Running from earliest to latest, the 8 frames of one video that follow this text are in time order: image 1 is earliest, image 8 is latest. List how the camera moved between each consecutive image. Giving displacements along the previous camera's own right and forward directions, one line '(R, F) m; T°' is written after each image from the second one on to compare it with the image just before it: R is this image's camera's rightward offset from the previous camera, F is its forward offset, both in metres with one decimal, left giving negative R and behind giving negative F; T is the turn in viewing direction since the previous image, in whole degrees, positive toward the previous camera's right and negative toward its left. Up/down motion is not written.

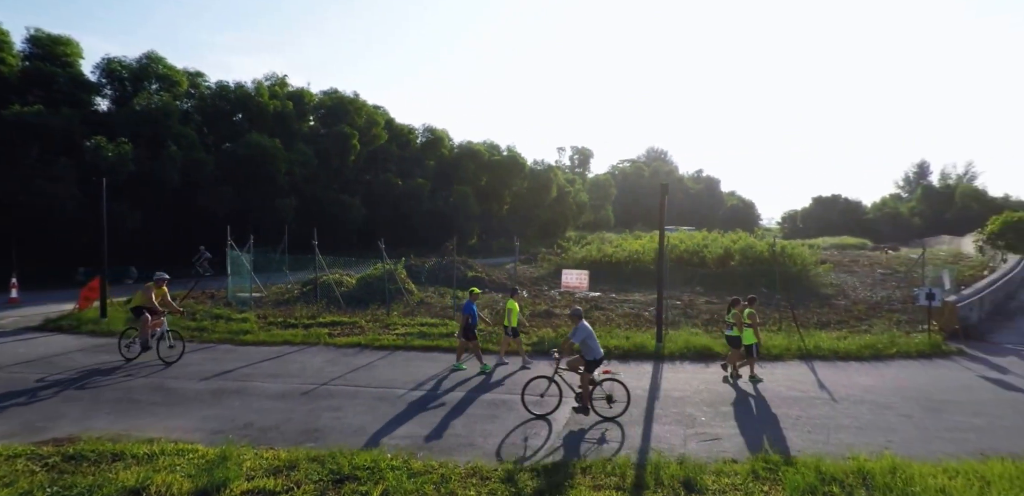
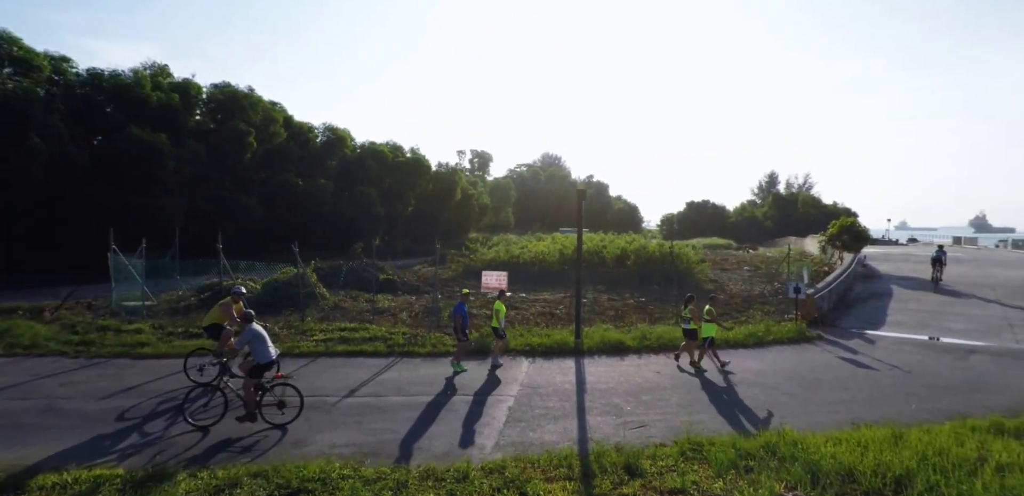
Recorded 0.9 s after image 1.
(-0.4, -0.1) m; +10°
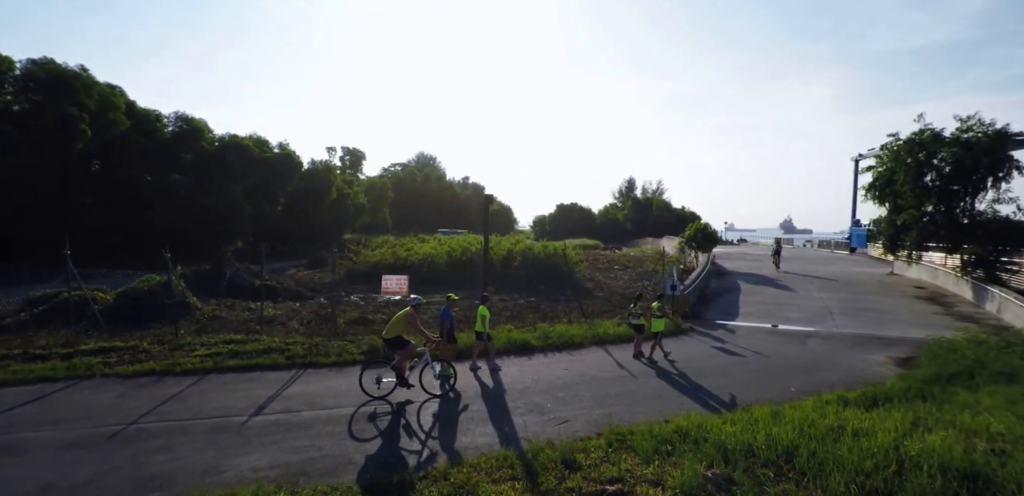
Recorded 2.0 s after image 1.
(-0.5, 0.0) m; +13°
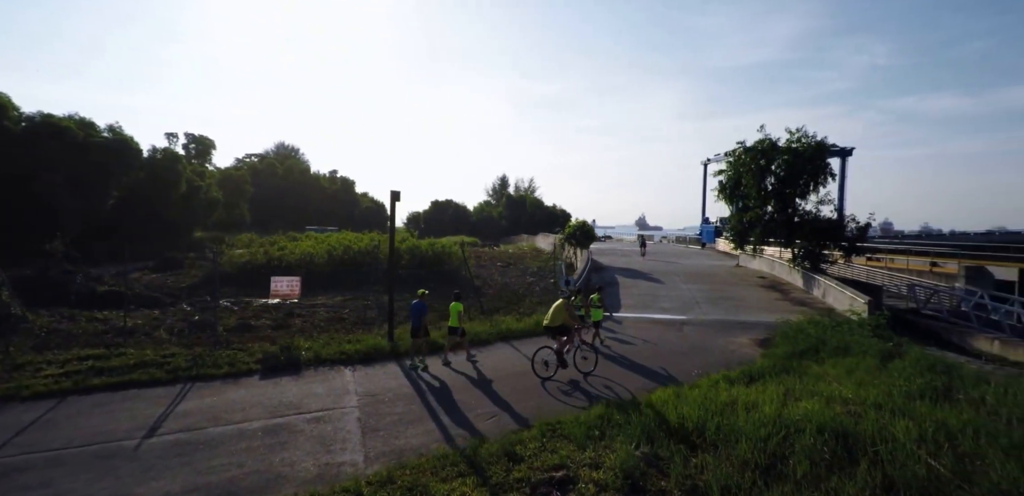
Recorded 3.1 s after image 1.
(-0.5, 0.0) m; +13°
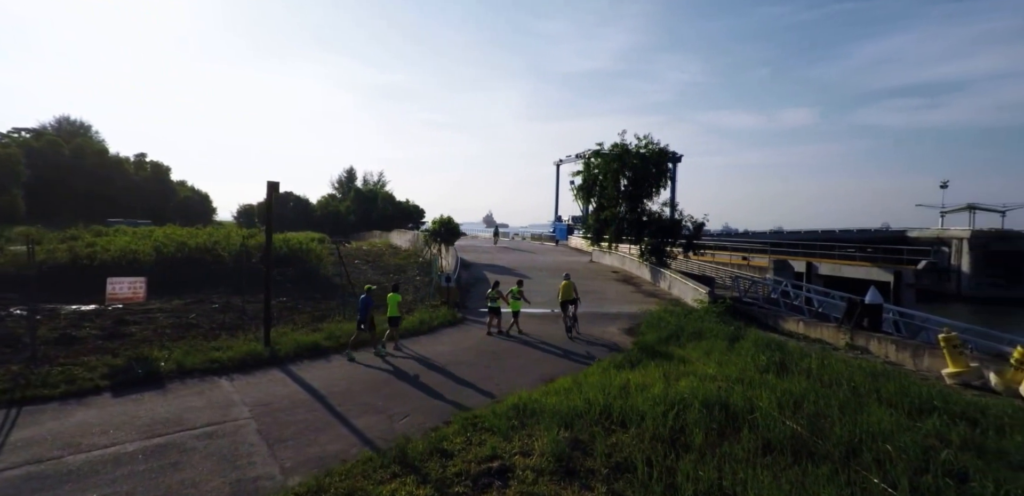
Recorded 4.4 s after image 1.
(-0.6, +0.1) m; +15°
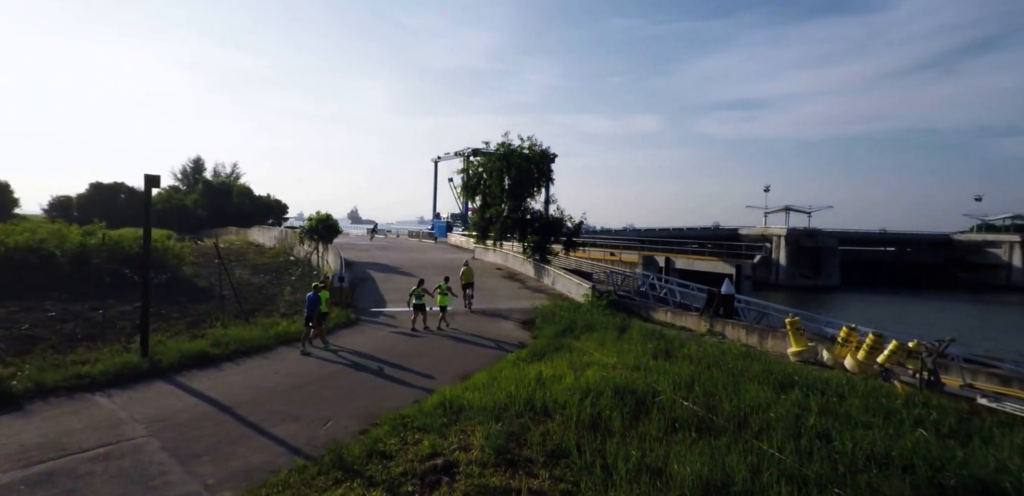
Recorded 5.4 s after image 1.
(-0.5, -0.1) m; +13°
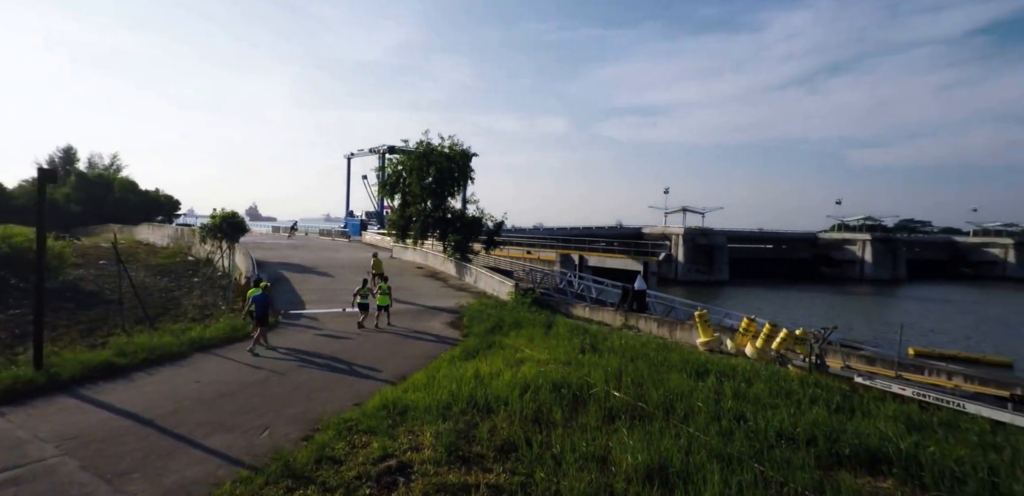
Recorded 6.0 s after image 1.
(-0.3, -0.1) m; +9°
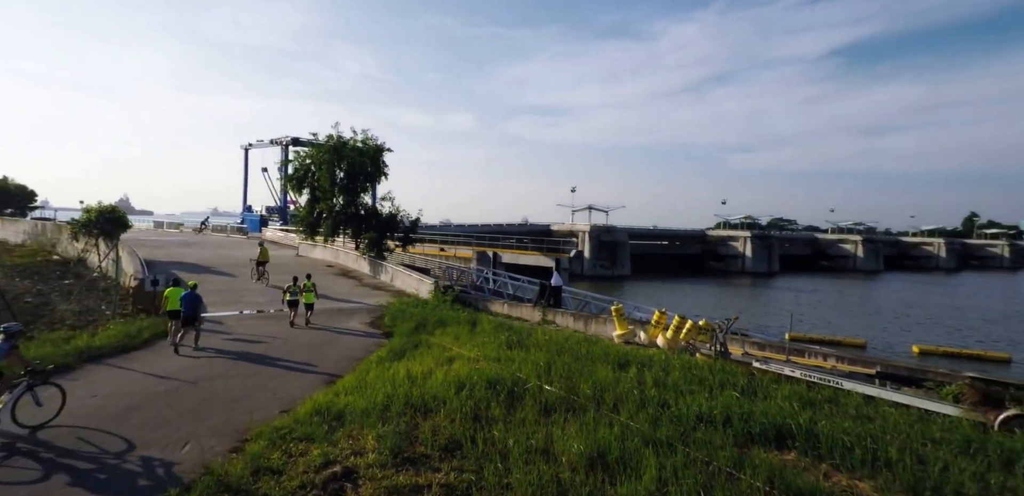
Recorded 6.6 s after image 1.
(-0.3, -0.1) m; +9°
